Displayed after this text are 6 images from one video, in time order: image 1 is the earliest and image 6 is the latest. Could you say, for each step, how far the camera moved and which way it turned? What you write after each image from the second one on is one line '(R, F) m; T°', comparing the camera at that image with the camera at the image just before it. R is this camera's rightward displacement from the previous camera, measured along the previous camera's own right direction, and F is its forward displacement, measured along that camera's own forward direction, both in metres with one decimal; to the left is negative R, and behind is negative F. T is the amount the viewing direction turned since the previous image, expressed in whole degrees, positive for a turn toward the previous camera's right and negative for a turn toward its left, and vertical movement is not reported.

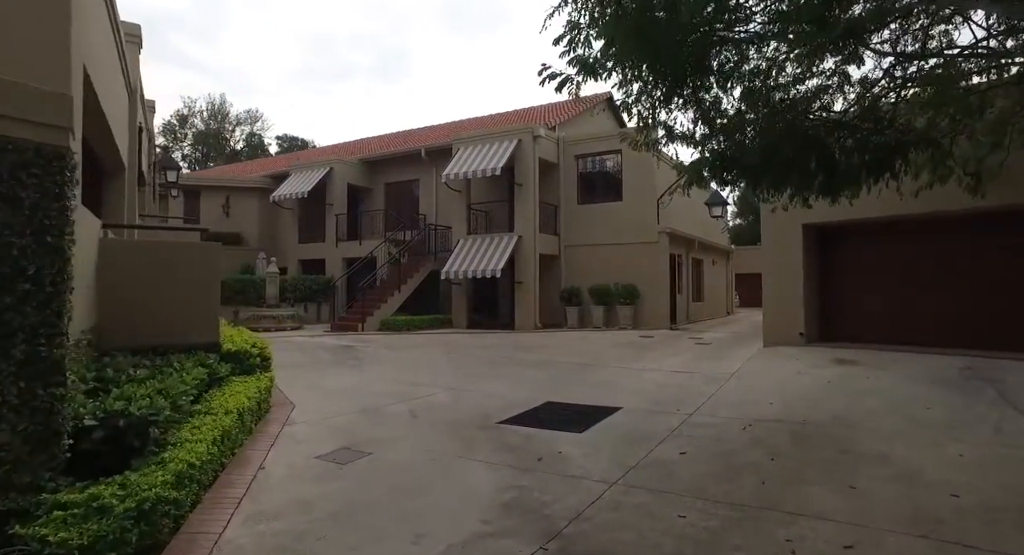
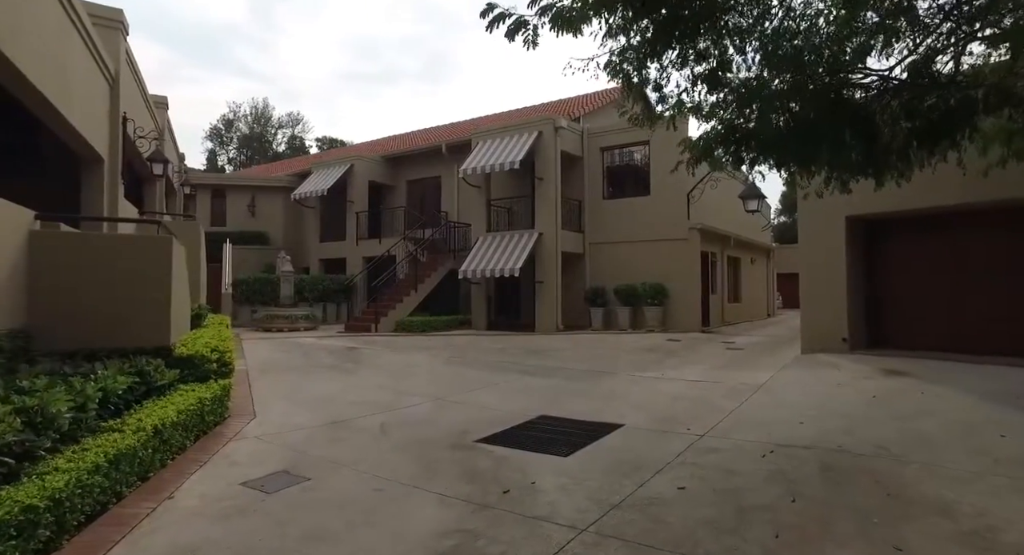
(+0.7, +1.1) m; -4°
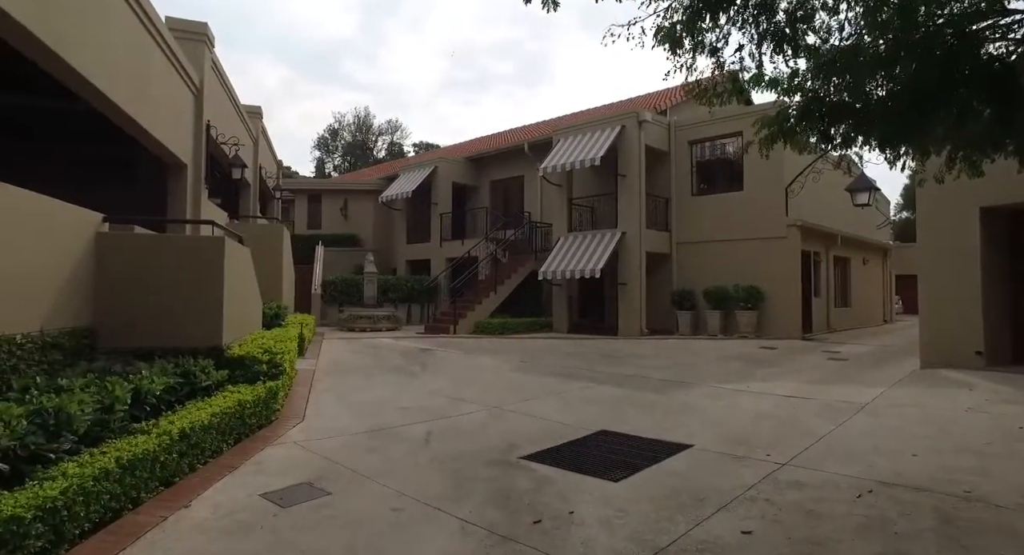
(+0.5, +0.7) m; -9°
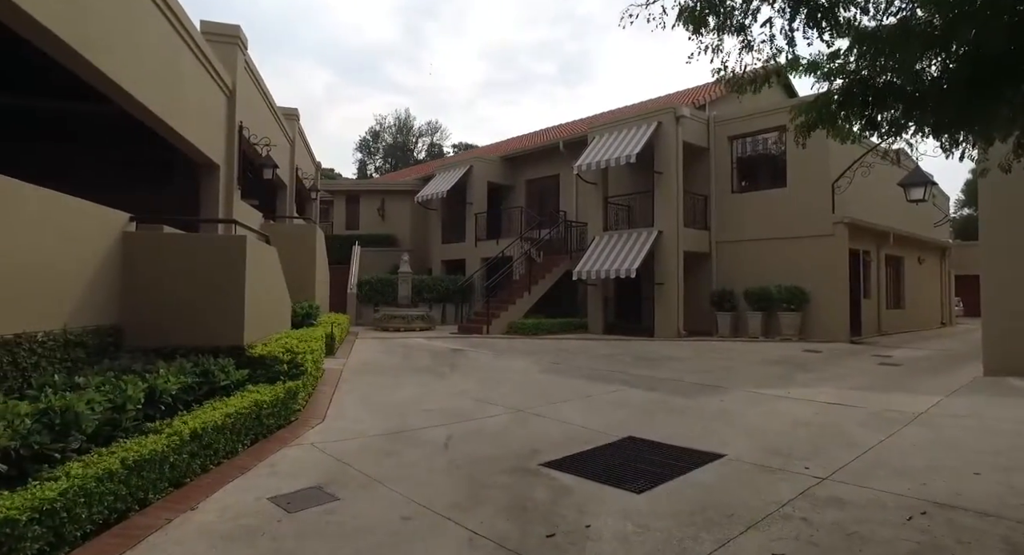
(+0.2, +0.3) m; -4°
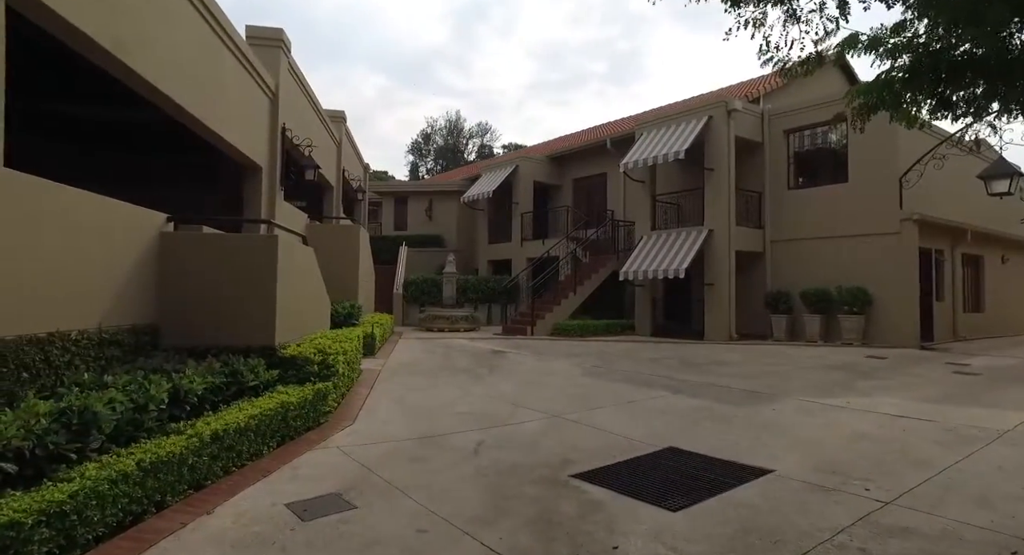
(+0.2, +0.3) m; -5°
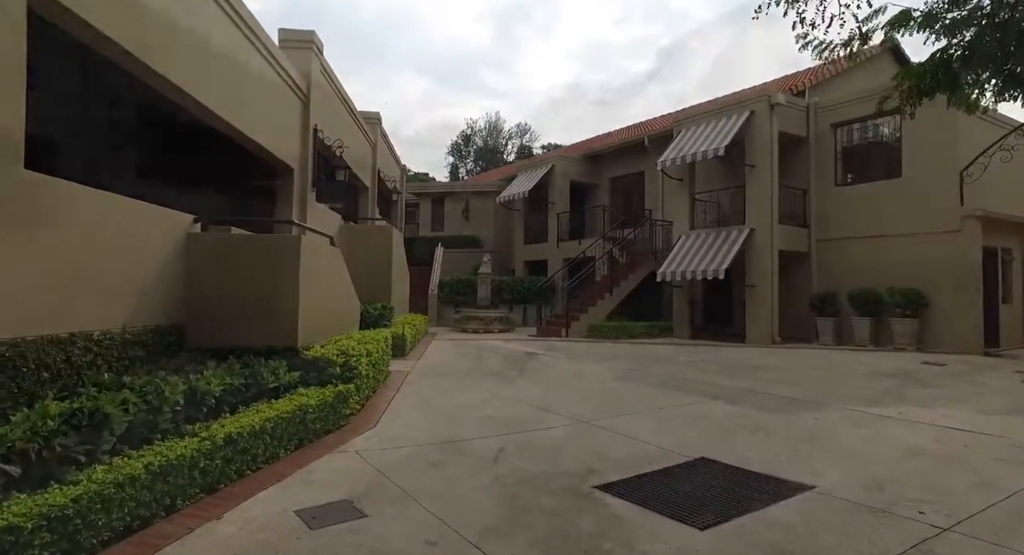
(+0.2, +0.3) m; -4°
